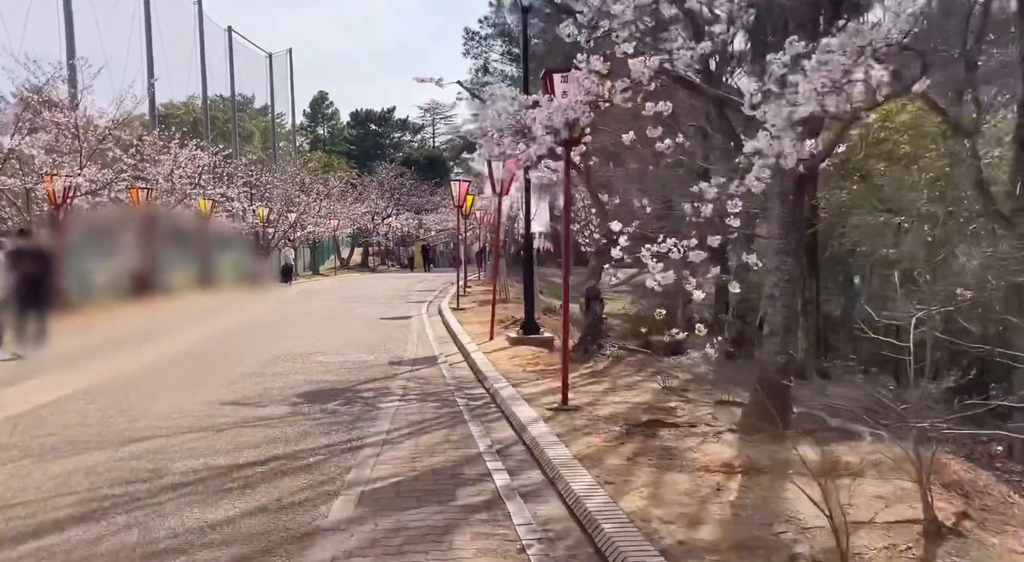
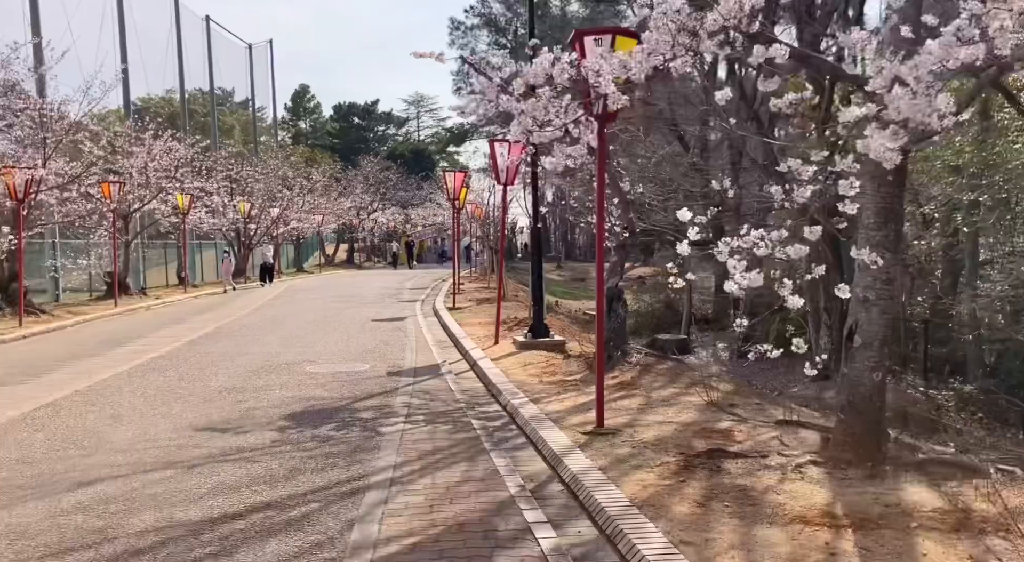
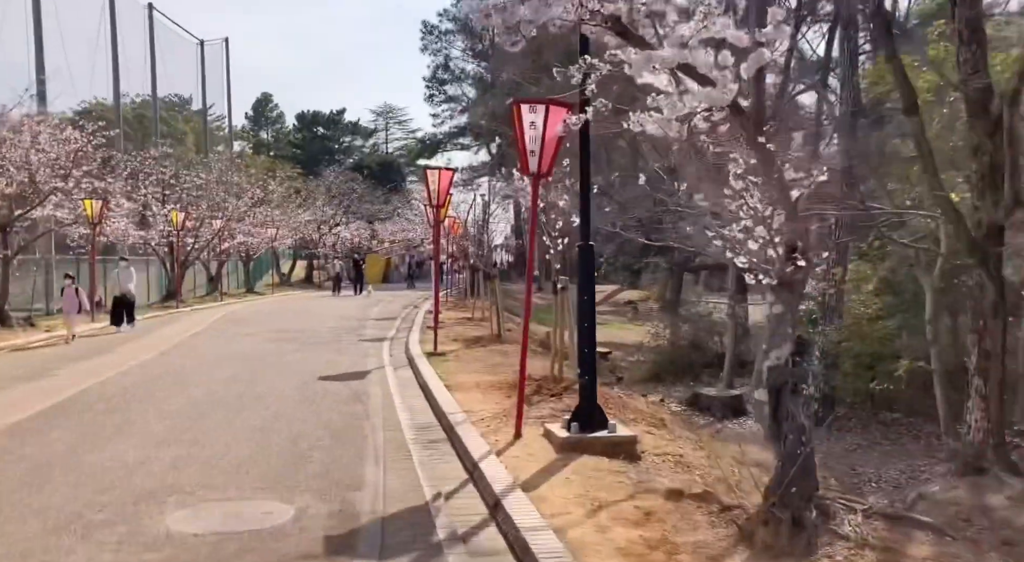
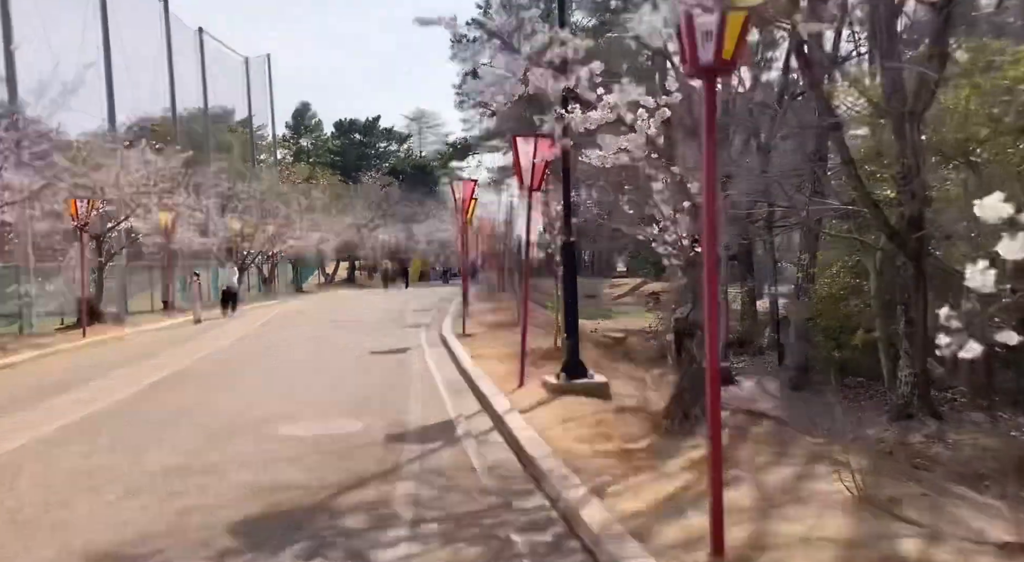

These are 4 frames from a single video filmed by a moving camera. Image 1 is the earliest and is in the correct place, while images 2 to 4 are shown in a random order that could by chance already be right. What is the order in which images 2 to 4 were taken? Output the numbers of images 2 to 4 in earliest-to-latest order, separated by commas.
2, 4, 3
